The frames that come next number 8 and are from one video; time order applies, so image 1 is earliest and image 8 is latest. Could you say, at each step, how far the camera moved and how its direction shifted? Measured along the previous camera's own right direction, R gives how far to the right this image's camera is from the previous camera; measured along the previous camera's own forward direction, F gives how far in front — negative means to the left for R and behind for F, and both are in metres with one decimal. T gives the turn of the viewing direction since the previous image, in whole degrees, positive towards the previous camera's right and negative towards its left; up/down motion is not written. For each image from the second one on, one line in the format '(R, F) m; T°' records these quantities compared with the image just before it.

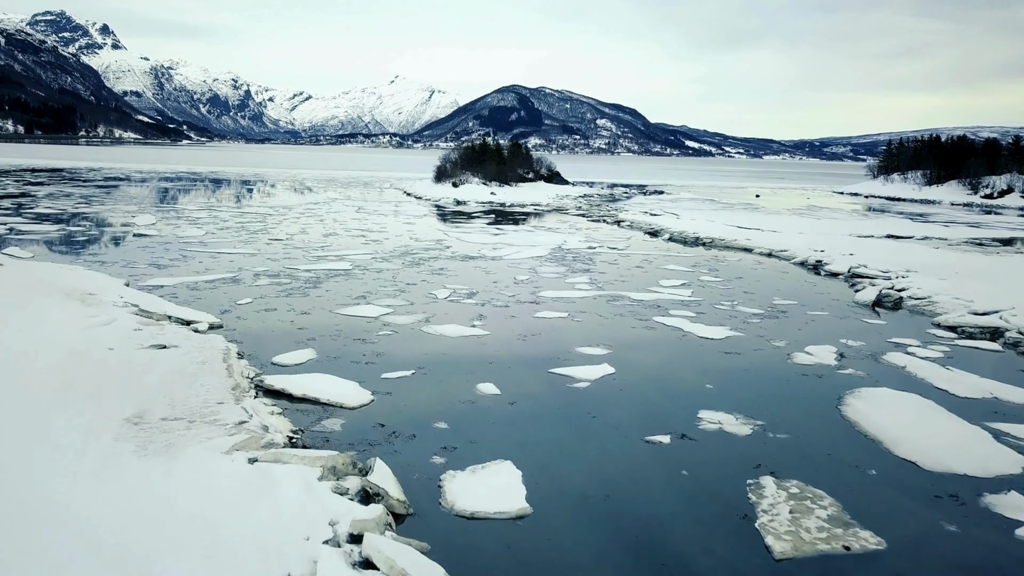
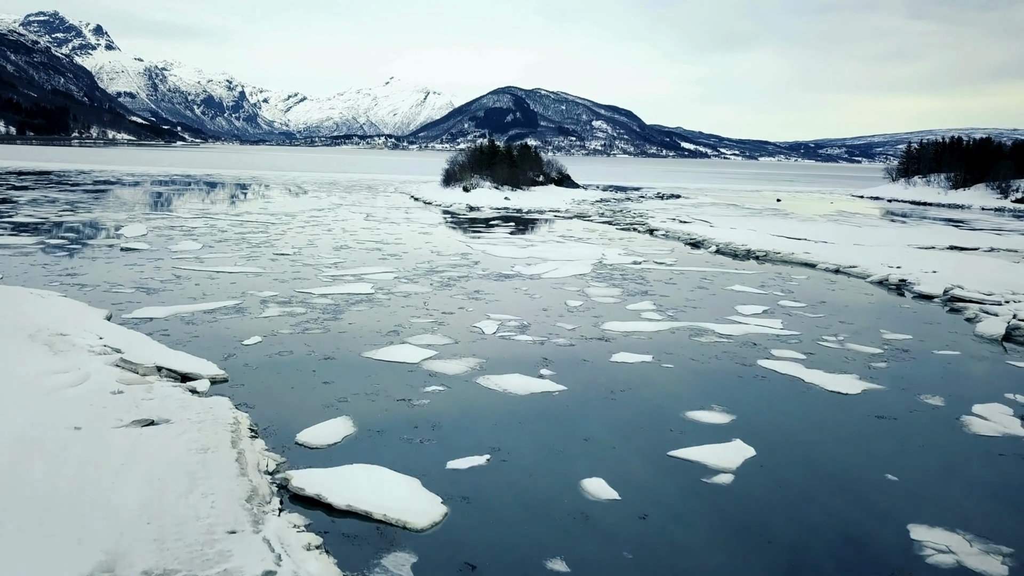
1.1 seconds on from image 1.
(-0.7, +1.8) m; 0°
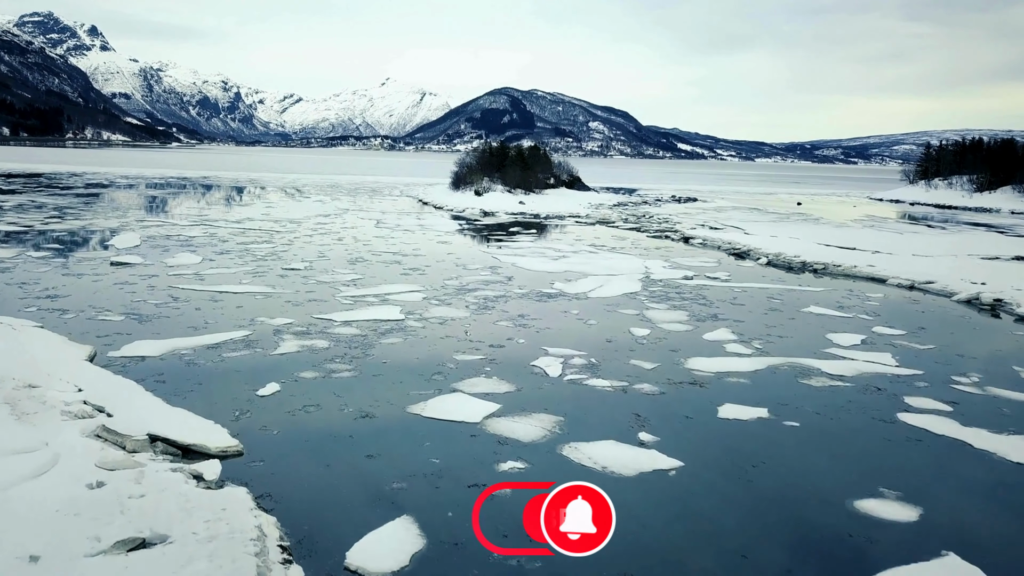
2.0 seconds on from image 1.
(-0.7, +1.5) m; 0°
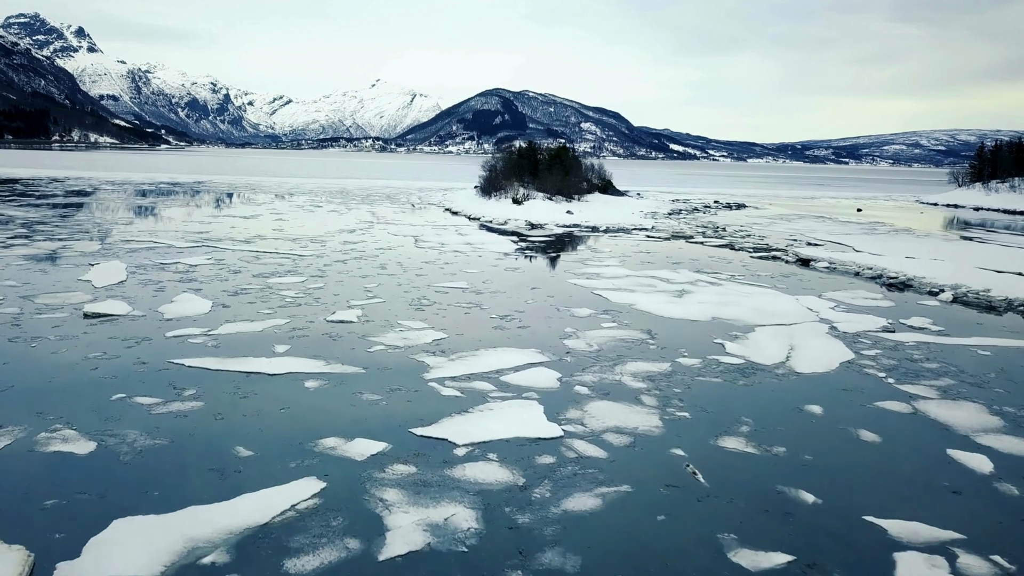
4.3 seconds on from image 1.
(-1.7, +3.7) m; +1°
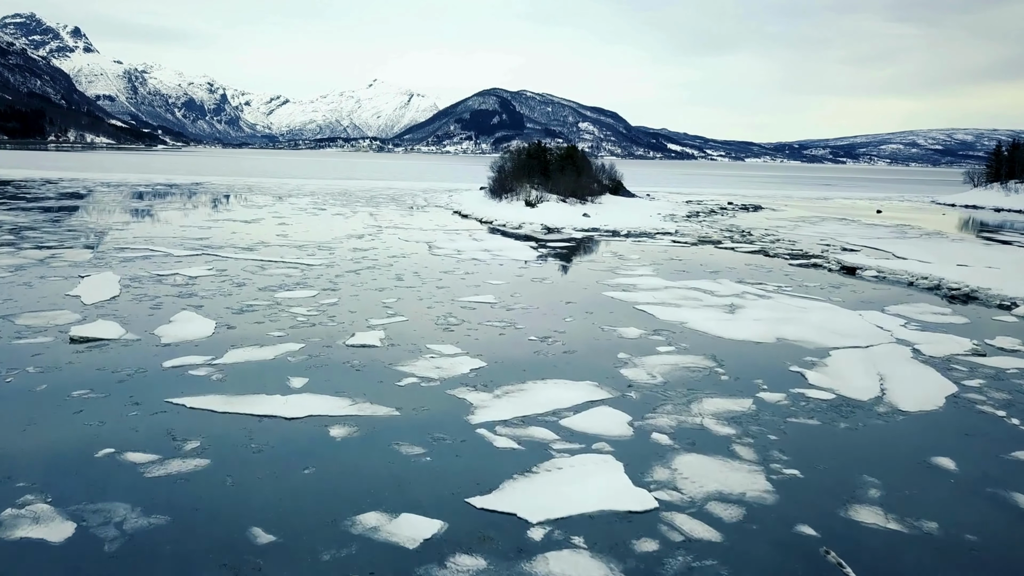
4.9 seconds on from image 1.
(-0.5, +1.1) m; 0°
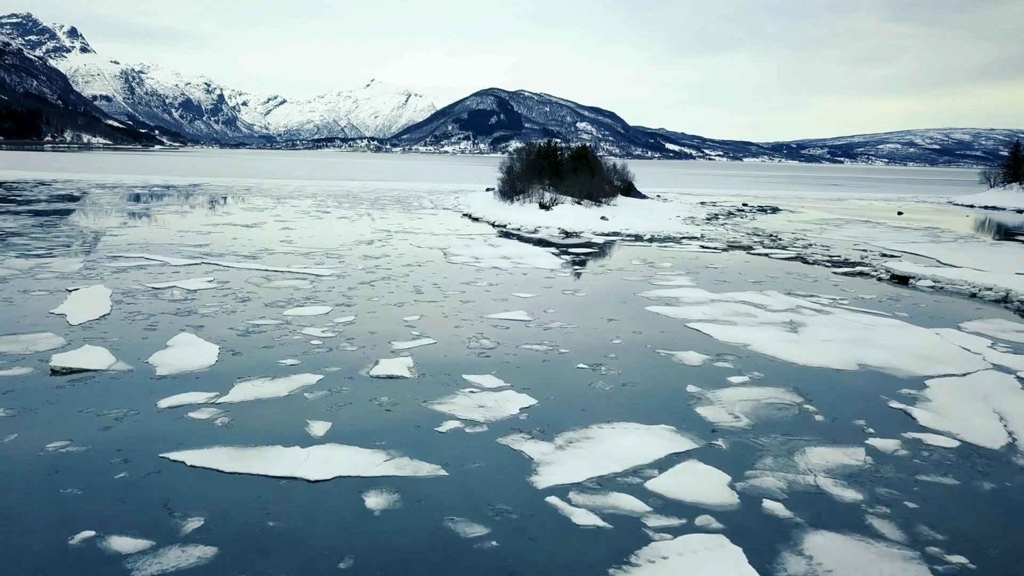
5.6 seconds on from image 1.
(-0.5, +1.1) m; 0°
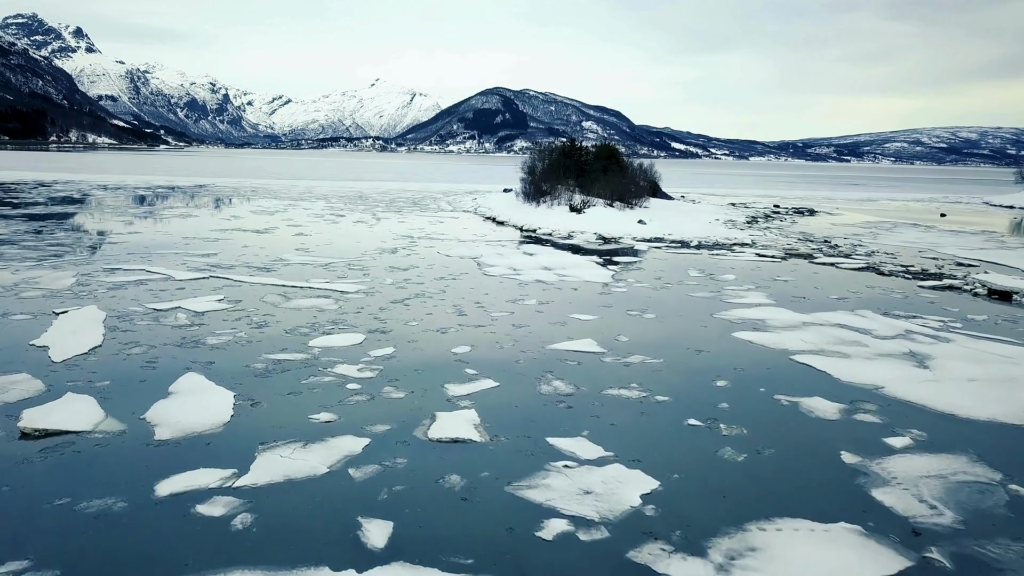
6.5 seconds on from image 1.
(-0.7, +1.6) m; 0°
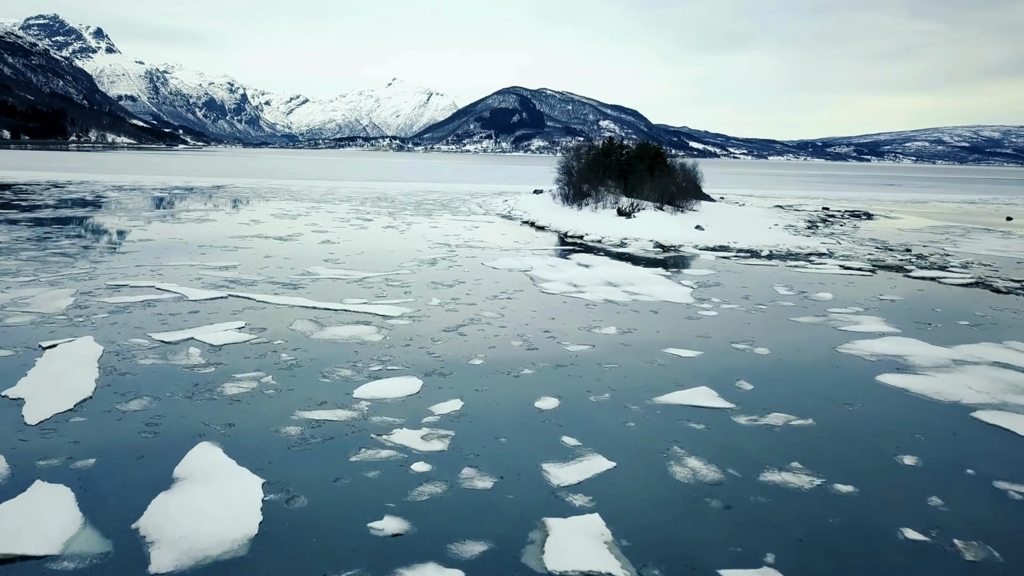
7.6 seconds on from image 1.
(-0.7, +1.7) m; -1°
